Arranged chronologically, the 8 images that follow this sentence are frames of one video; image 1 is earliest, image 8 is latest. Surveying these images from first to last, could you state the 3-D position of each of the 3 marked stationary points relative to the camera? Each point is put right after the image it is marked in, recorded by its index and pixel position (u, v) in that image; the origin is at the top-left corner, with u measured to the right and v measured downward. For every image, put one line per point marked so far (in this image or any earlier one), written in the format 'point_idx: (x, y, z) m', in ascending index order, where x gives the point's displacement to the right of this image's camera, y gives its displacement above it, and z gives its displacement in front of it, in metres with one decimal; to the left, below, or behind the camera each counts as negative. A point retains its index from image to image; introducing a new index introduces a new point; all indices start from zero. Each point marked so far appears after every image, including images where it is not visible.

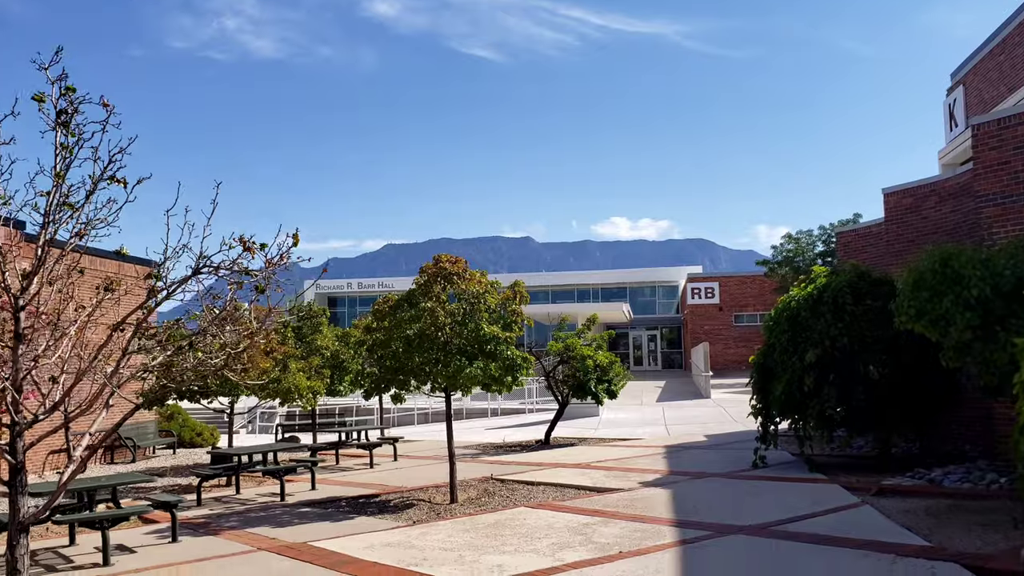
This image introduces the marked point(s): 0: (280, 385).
0: (-4.7, -2.0, +15.3) m
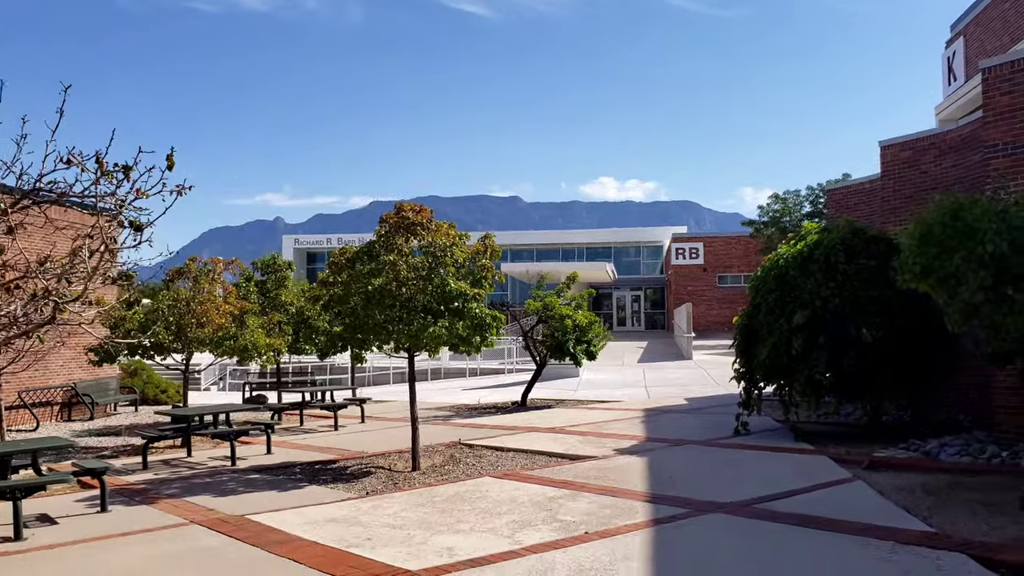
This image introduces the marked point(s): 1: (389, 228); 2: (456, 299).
0: (-5.2, -1.0, +14.5) m
1: (-1.6, +0.8, +10.0) m
2: (-0.7, -0.1, +10.0) m
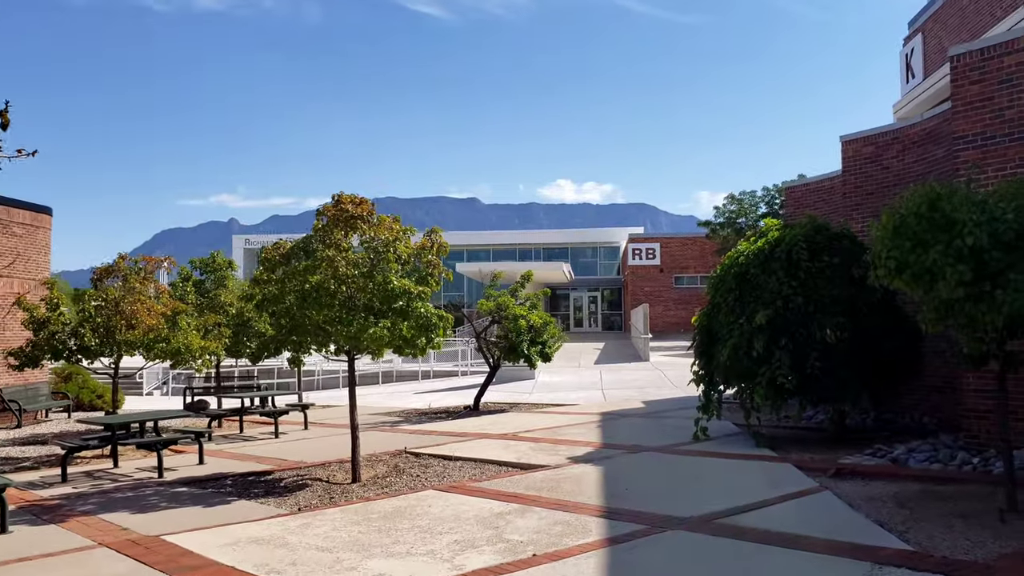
0: (-6.1, -1.0, +13.5) m
1: (-2.3, +0.8, +9.3) m
2: (-1.4, -0.1, +9.3) m
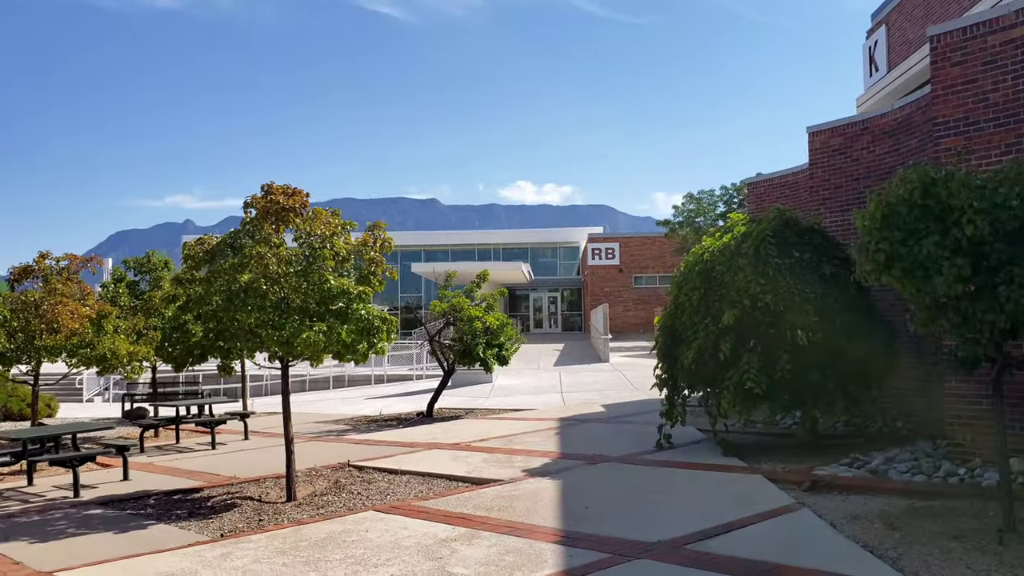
0: (-6.9, -1.0, +12.4) m
1: (-2.8, +0.8, +8.4) m
2: (-2.0, -0.1, +8.5) m
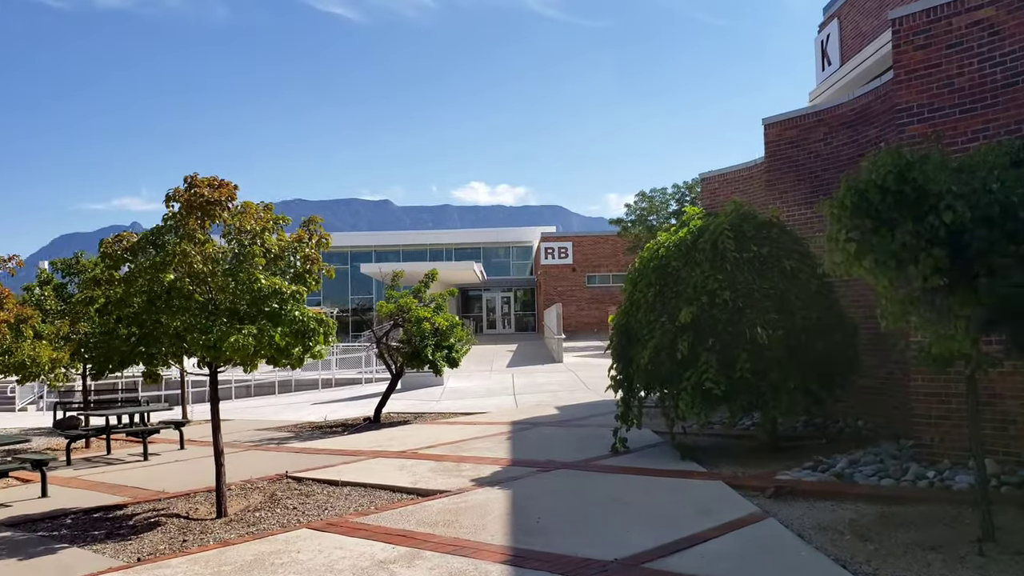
0: (-7.7, -1.1, +11.5) m
1: (-3.4, +0.8, +7.7) m
2: (-2.5, -0.1, +7.8) m
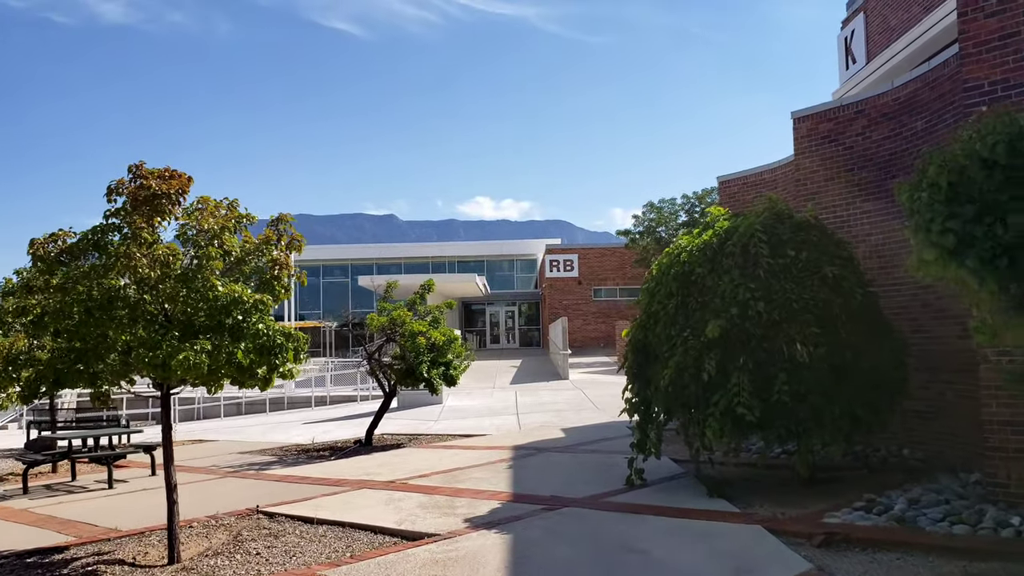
0: (-7.6, -1.2, +10.4) m
1: (-3.4, +0.7, +6.6) m
2: (-2.5, -0.2, +6.7) m
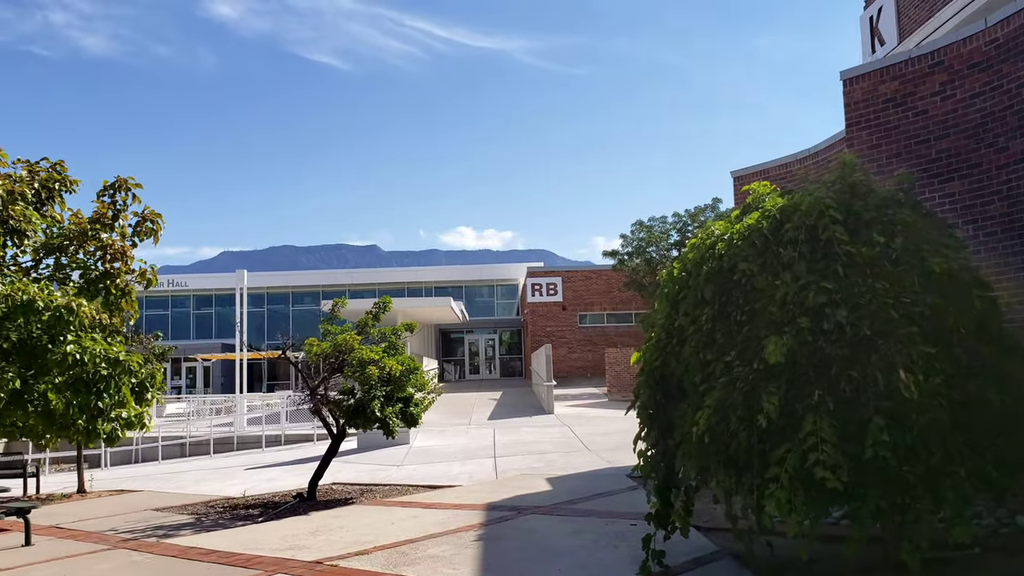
0: (-7.9, -1.4, +7.8) m
1: (-3.6, +0.7, +4.2) m
2: (-2.7, -0.2, +4.3) m
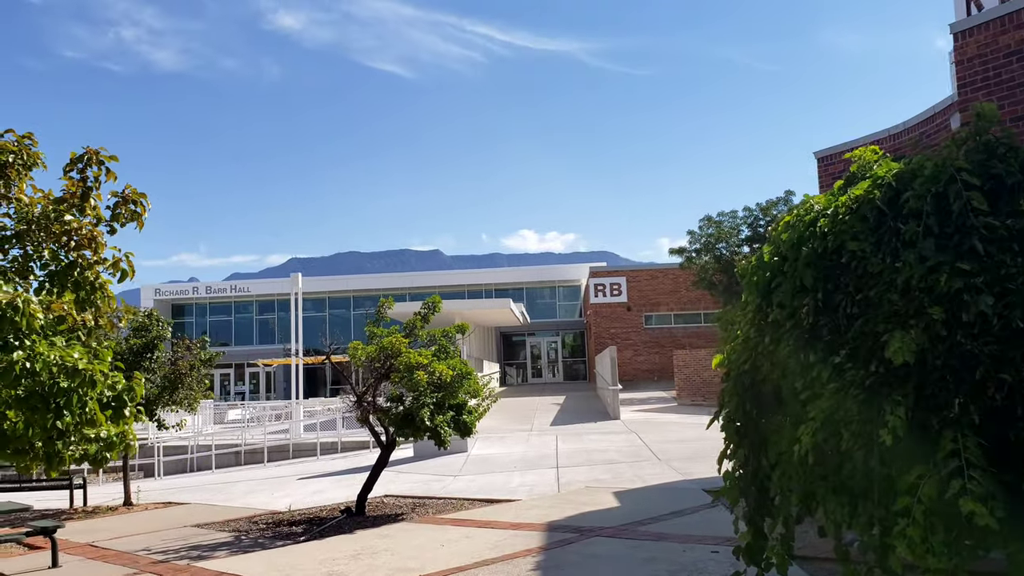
0: (-7.4, -1.5, +7.4) m
1: (-3.4, +0.7, +3.5) m
2: (-2.5, -0.2, +3.5) m
